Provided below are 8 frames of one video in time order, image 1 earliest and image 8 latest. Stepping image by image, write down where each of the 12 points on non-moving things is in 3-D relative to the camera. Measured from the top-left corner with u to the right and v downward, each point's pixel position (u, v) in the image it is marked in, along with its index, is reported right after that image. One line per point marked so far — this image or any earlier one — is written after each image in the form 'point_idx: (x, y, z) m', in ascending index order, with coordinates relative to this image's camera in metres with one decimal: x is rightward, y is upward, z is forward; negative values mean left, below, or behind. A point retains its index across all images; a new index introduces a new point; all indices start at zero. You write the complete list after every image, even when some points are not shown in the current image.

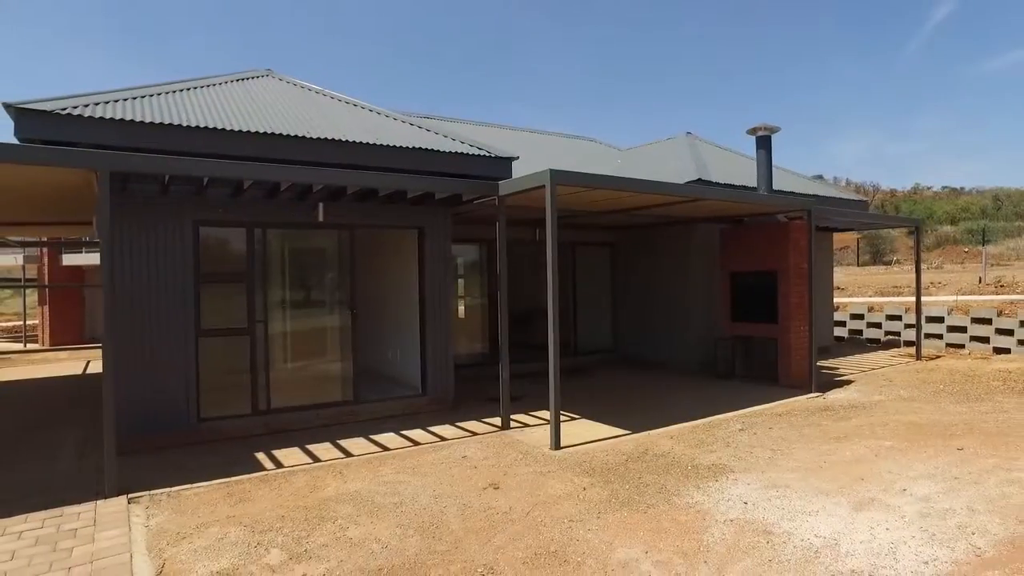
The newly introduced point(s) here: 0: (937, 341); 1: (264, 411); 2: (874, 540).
0: (+7.8, -1.0, +11.4) m
1: (-2.5, -1.2, +6.4) m
2: (+1.9, -1.3, +3.4) m
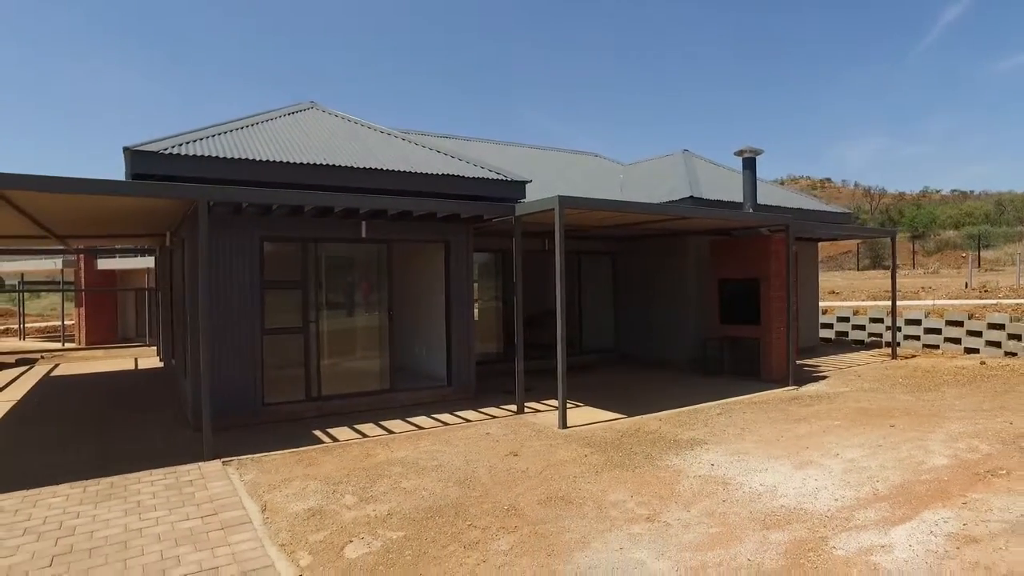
0: (+8.0, -1.1, +12.4) m
1: (-2.3, -1.3, +7.5) m
2: (+2.1, -1.4, +4.5) m
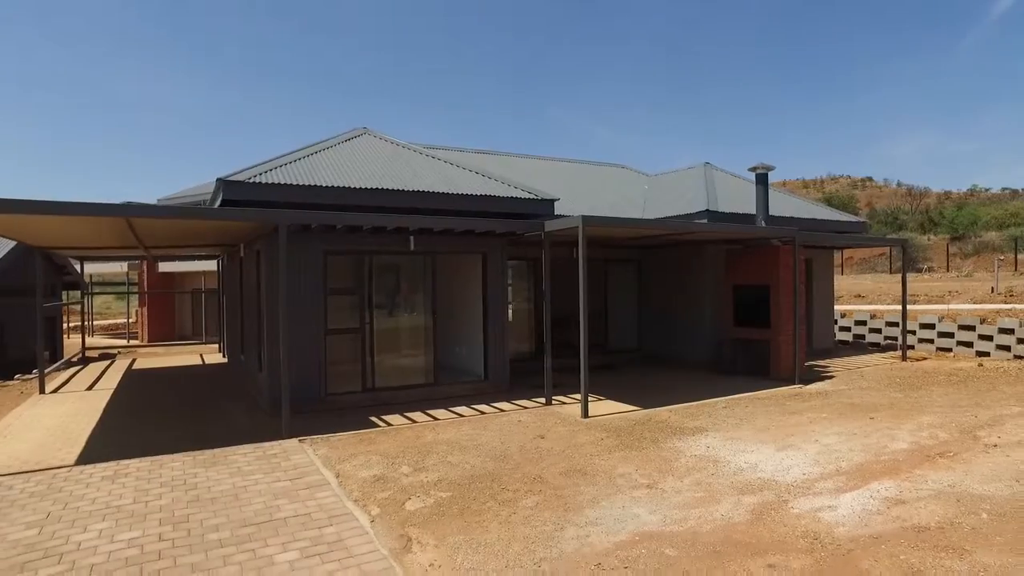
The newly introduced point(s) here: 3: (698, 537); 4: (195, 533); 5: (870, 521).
0: (+8.6, -1.2, +13.0) m
1: (-1.9, -1.4, +8.7) m
2: (+2.3, -1.5, +5.4) m
3: (+1.2, -1.6, +4.1) m
4: (-2.3, -1.8, +4.5) m
5: (+2.3, -1.5, +4.1) m
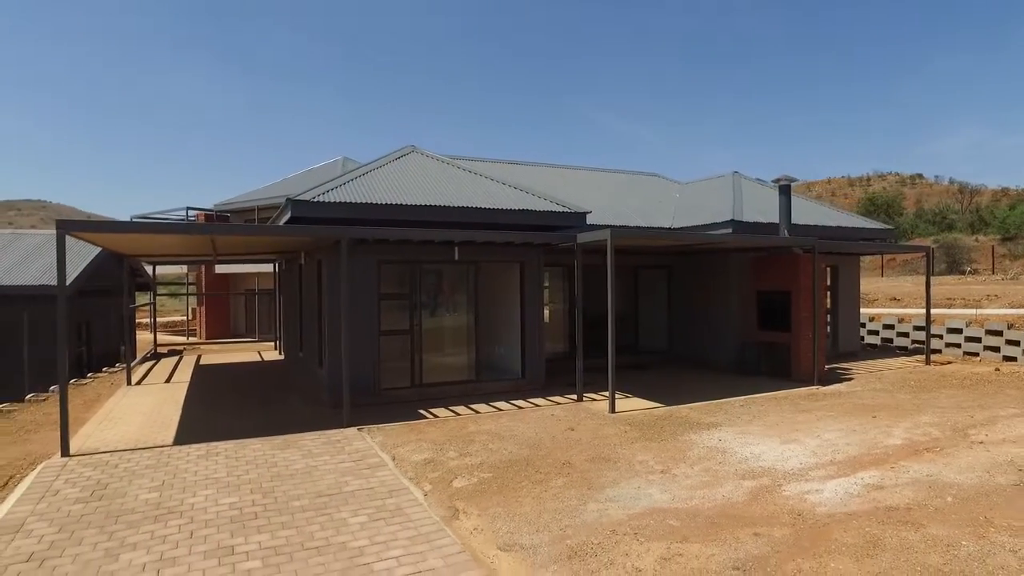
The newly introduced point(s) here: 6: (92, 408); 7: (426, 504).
0: (+9.4, -1.3, +13.3) m
1: (-1.4, -1.5, +9.6) m
2: (+2.6, -1.6, +6.1) m
3: (+1.4, -1.7, +4.8) m
4: (-2.0, -1.9, +5.5) m
5: (+2.6, -1.6, +4.8) m
6: (-6.3, -1.8, +9.4) m
7: (-0.7, -1.9, +5.4) m
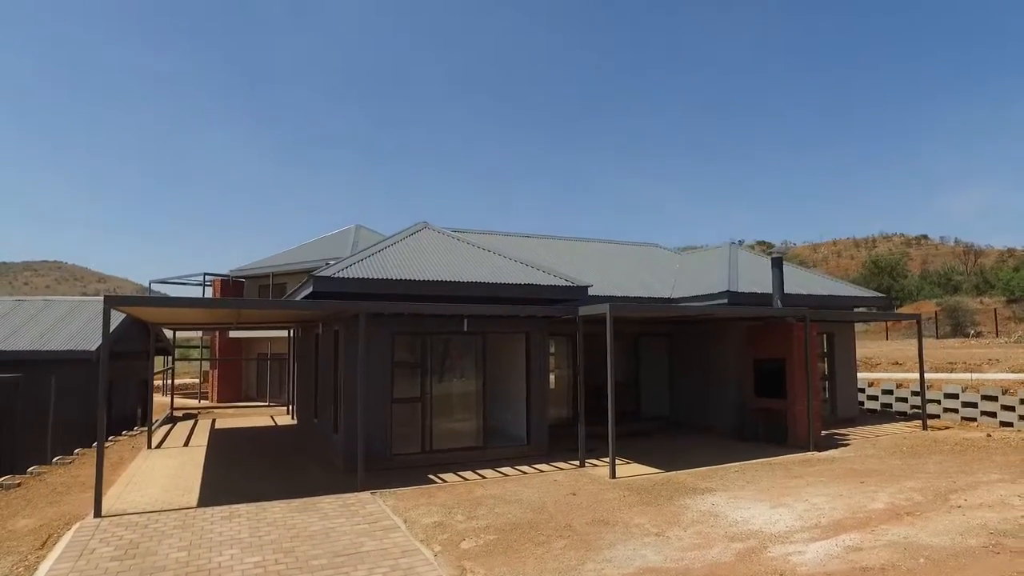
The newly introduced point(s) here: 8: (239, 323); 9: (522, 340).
0: (+9.5, -2.7, +13.6) m
1: (-1.3, -2.6, +10.0) m
2: (+2.7, -2.4, +6.4) m
3: (+1.5, -2.4, +5.2) m
4: (-2.0, -2.6, +5.9) m
5: (+2.6, -2.3, +5.2) m
6: (-6.2, -2.9, +9.9) m
7: (-0.7, -2.5, +5.8) m
8: (-5.3, -0.7, +12.1) m
9: (+0.2, -0.9, +10.8) m
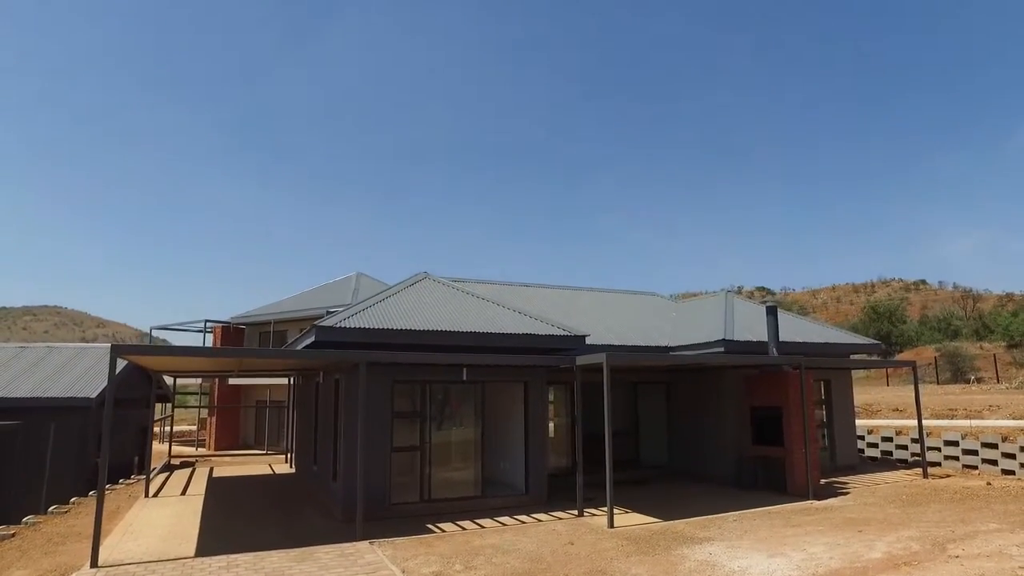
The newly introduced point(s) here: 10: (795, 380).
0: (+9.5, -3.8, +13.6) m
1: (-1.4, -3.4, +10.0) m
2: (+2.6, -2.9, +6.5) m
3: (+1.4, -2.8, +5.3) m
4: (-2.0, -3.1, +5.9) m
5: (+2.6, -2.7, +5.2) m
6: (-6.3, -3.7, +9.9) m
7: (-0.7, -3.0, +5.8) m
8: (-5.3, -1.6, +12.2) m
9: (+0.1, -1.7, +10.9) m
10: (+5.1, -1.6, +11.2) m
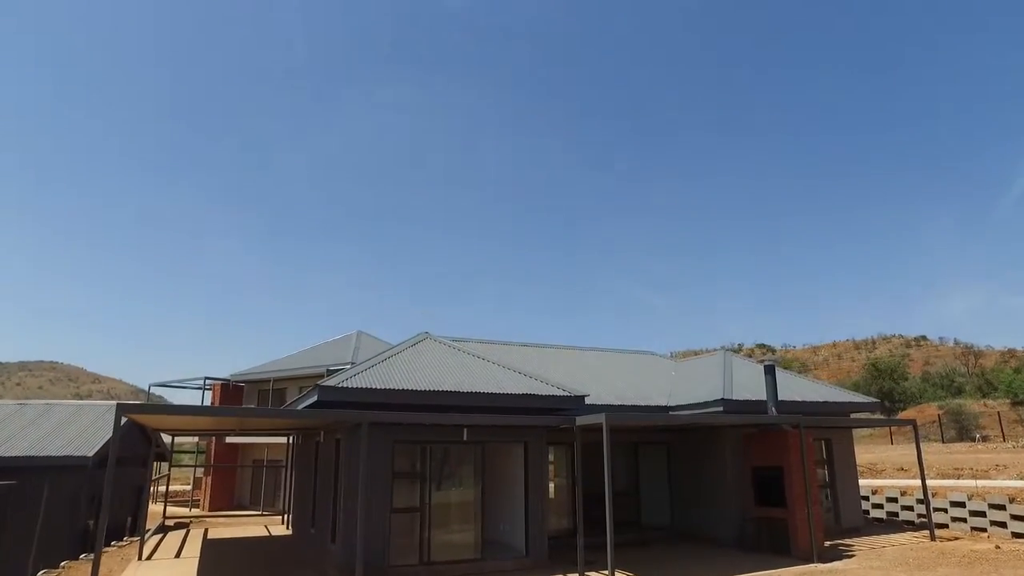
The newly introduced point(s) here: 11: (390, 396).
0: (+9.5, -5.0, +13.4) m
1: (-1.4, -4.3, +9.9) m
2: (+2.6, -3.5, +6.4) m
3: (+1.5, -3.3, +5.2) m
4: (-2.0, -3.7, +5.8) m
5: (+2.6, -3.2, +5.1) m
6: (-6.3, -4.6, +9.7) m
7: (-0.7, -3.6, +5.7) m
8: (-5.3, -2.8, +12.2) m
9: (+0.1, -2.8, +10.9) m
10: (+5.1, -2.7, +11.2) m
11: (-1.9, -1.7, +9.8) m
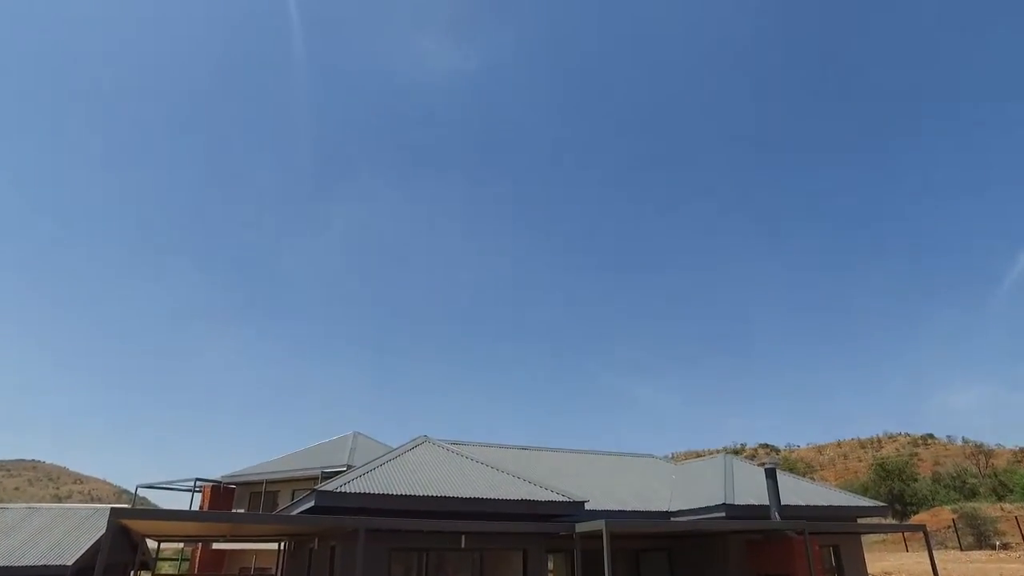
0: (+9.5, -7.2, +12.7) m
1: (-1.4, -5.9, +9.4) m
2: (+2.6, -4.6, +6.0) m
3: (+1.4, -4.2, +4.9) m
4: (-2.0, -4.7, +5.5) m
5: (+2.6, -4.1, +4.9) m
6: (-6.3, -6.2, +9.2) m
7: (-0.7, -4.6, +5.4) m
8: (-5.3, -4.8, +11.9) m
9: (+0.1, -4.5, +10.6) m
10: (+5.1, -4.5, +11.0) m
11: (-1.9, -3.3, +9.7) m
